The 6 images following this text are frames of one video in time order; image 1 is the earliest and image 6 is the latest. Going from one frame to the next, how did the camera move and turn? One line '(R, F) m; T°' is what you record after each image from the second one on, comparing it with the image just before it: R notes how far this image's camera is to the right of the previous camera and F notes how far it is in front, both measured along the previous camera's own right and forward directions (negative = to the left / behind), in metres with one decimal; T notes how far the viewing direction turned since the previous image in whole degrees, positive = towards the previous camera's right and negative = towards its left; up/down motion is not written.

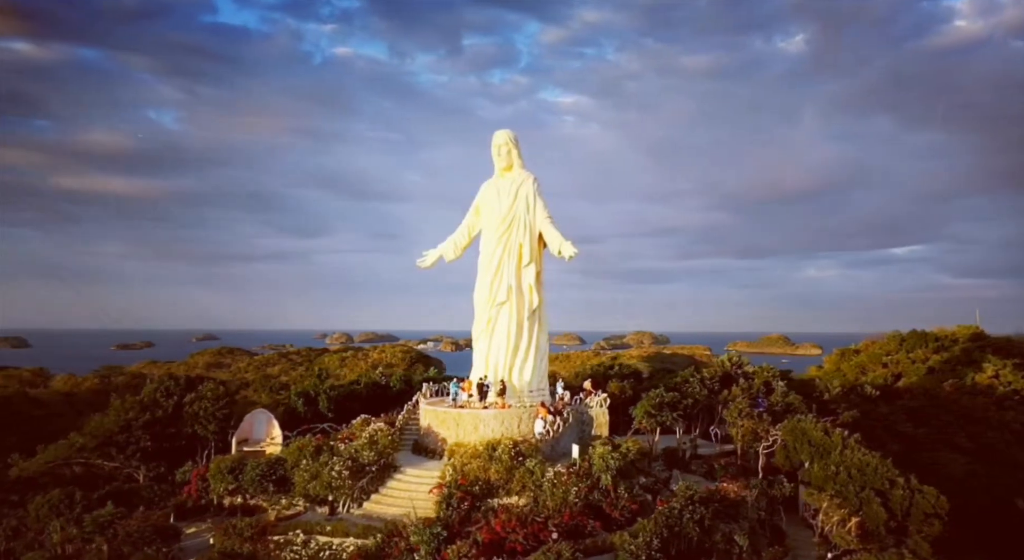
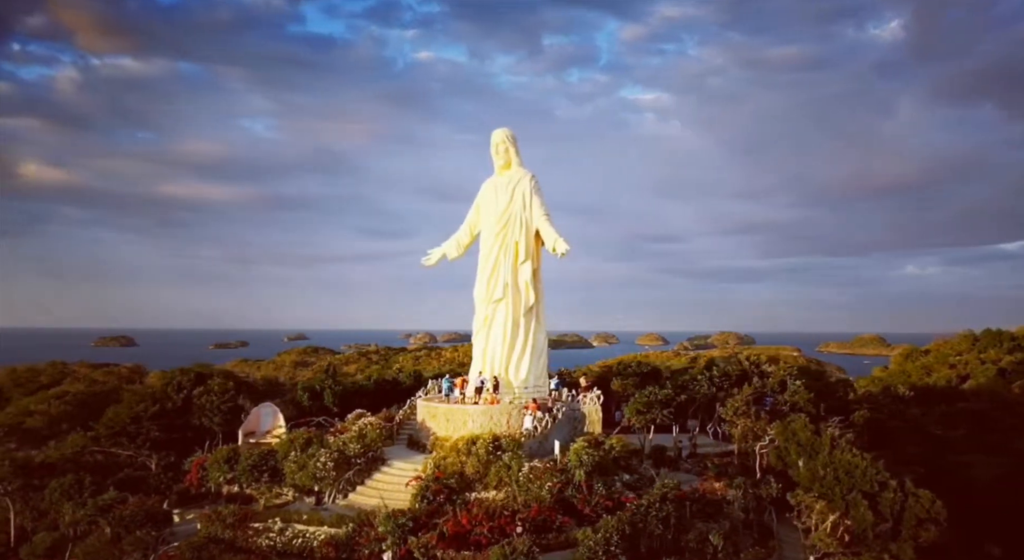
(+2.2, 0.0) m; -5°
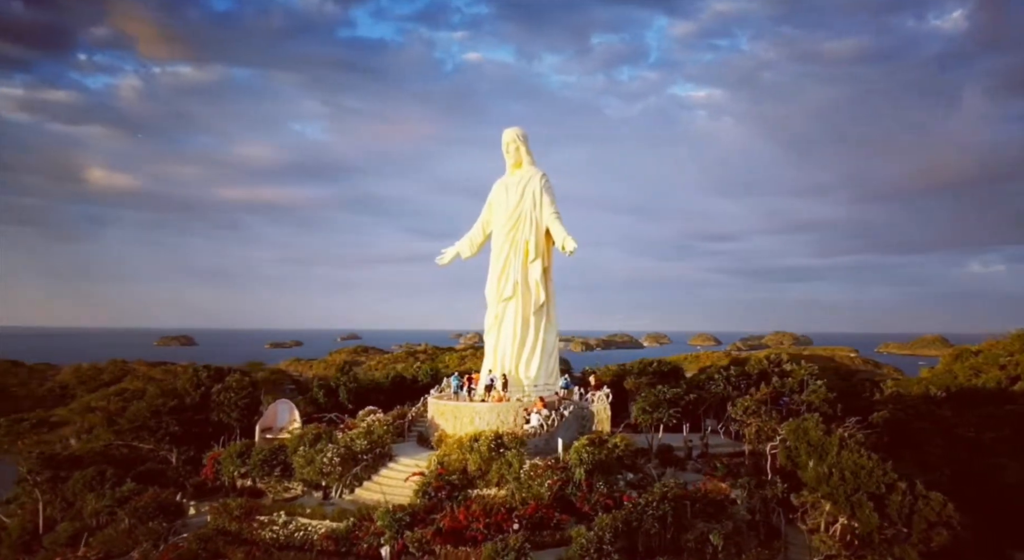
(+1.0, 0.0) m; -3°
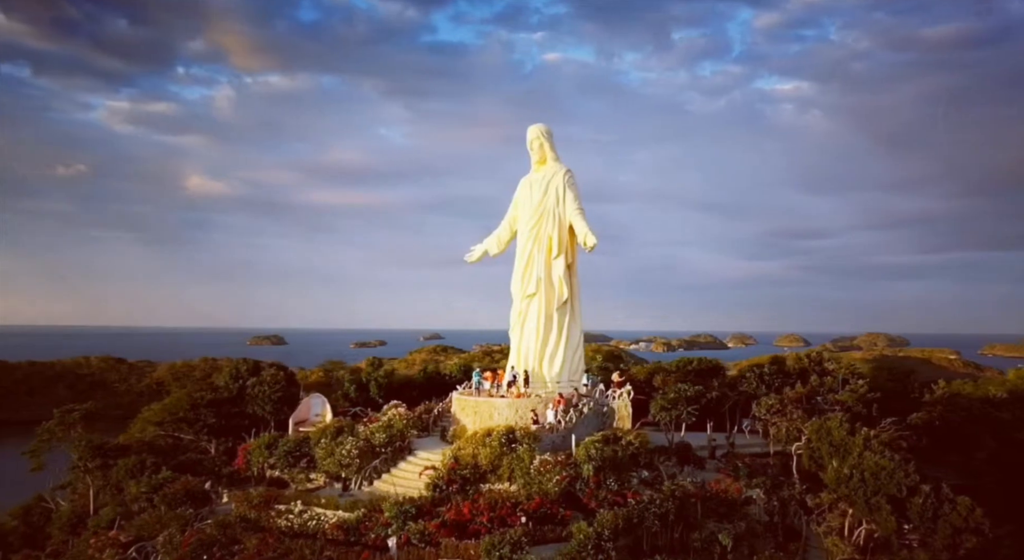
(+1.4, 0.0) m; -5°
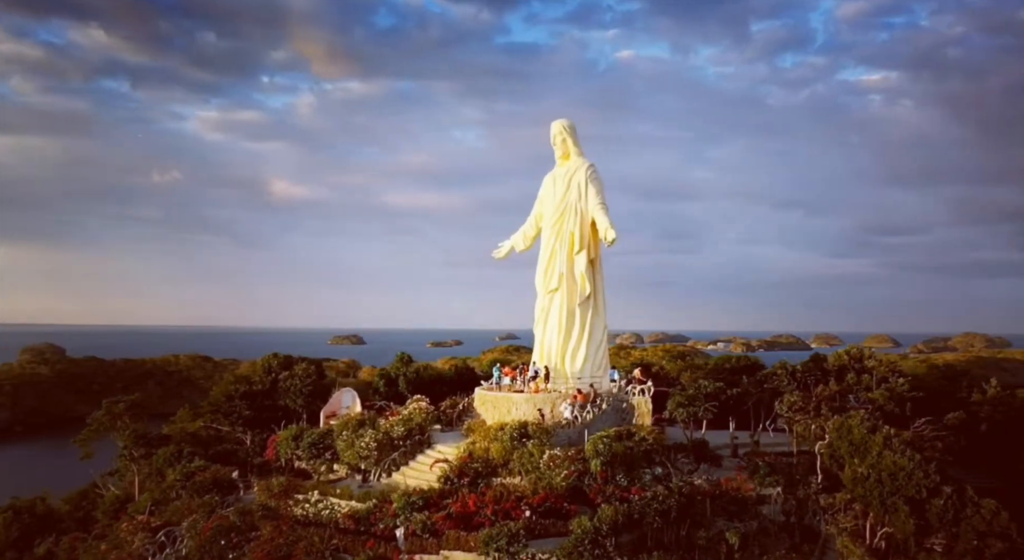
(+1.3, 0.0) m; -5°
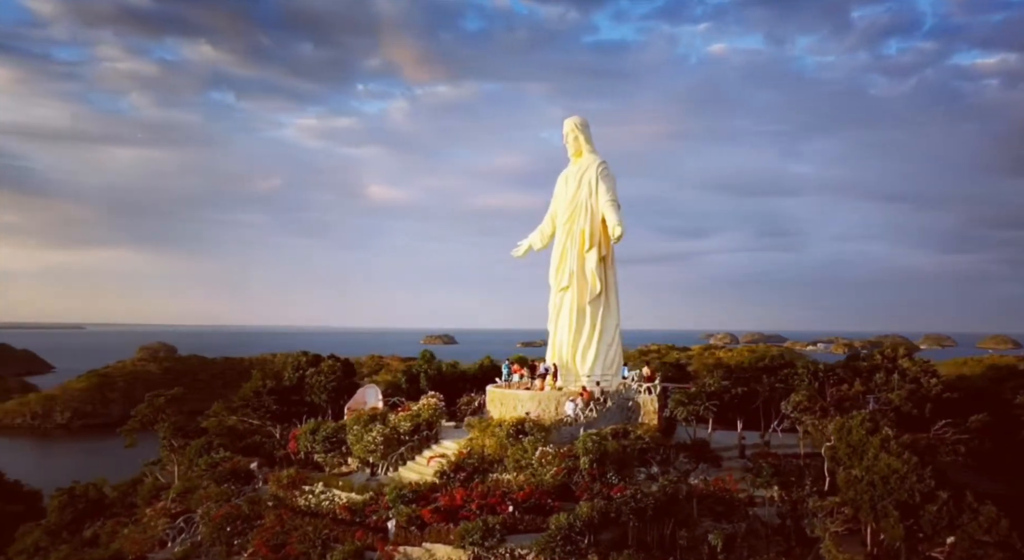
(+2.0, -0.1) m; -6°
